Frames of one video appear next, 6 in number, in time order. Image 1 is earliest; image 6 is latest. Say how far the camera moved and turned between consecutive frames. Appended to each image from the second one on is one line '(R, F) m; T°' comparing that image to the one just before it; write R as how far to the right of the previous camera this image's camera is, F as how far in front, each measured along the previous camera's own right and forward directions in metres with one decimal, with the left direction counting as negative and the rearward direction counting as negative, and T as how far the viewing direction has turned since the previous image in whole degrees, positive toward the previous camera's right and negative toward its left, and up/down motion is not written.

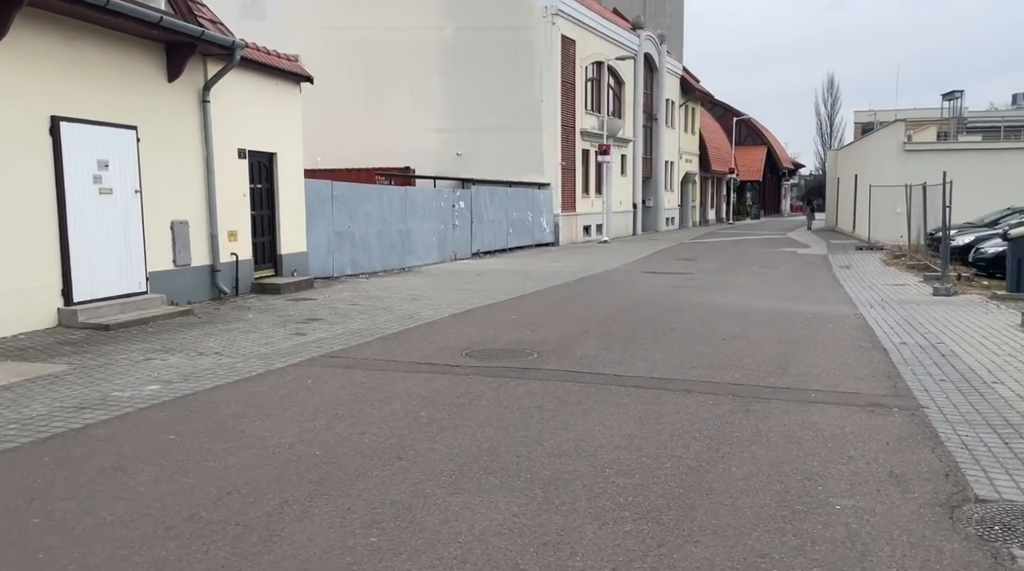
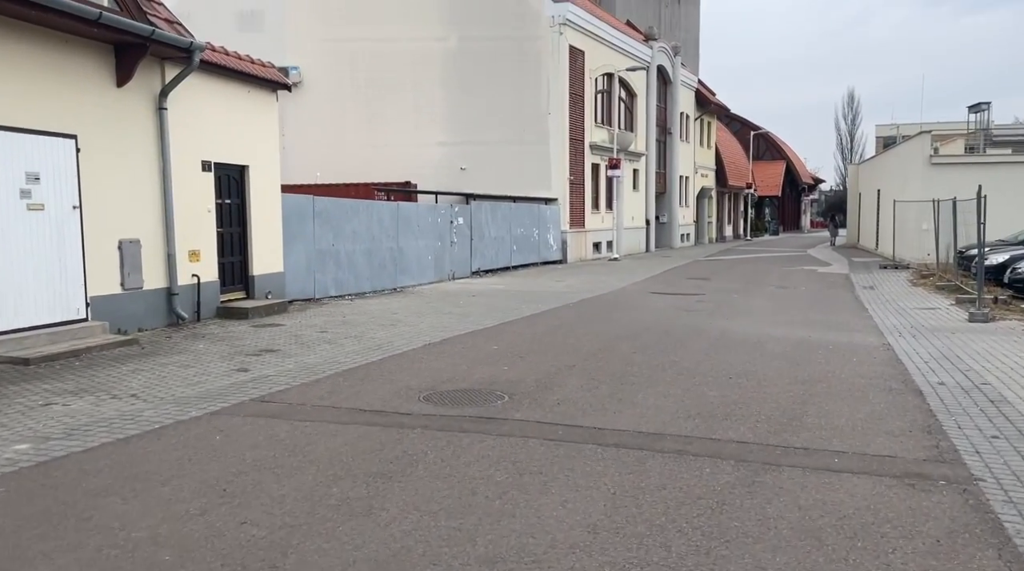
(+0.4, +1.3) m; -1°
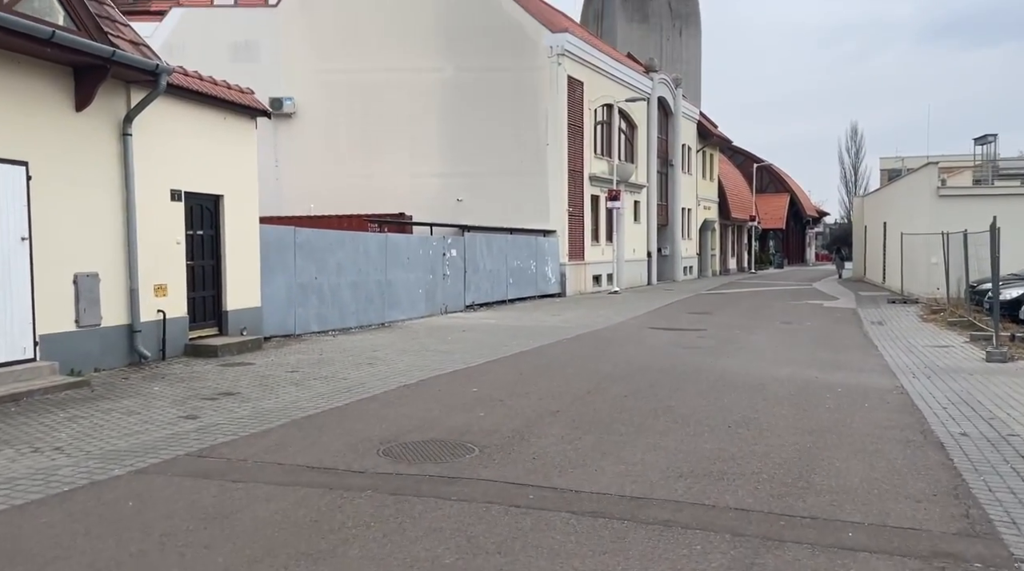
(+0.2, +0.8) m; 0°
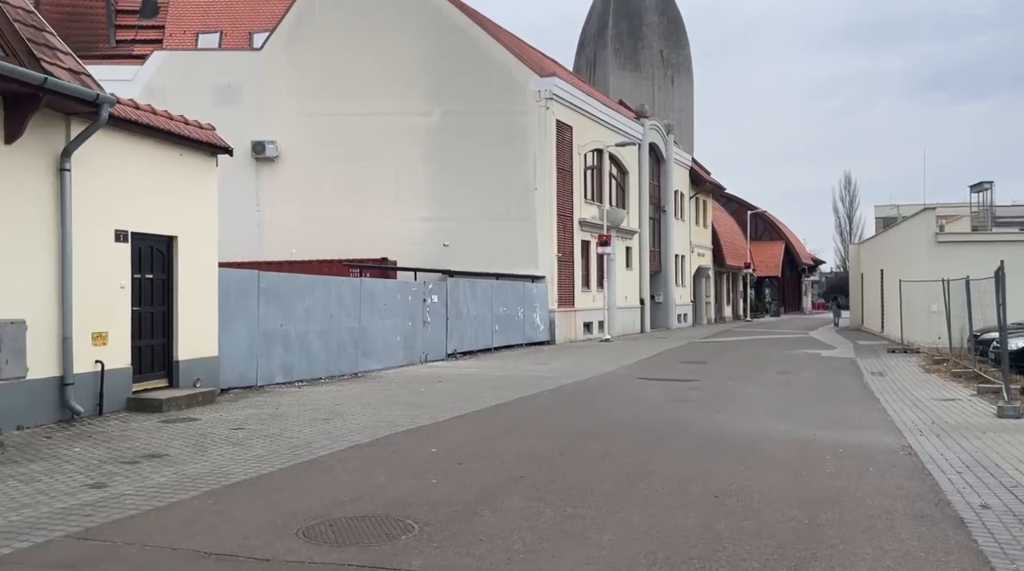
(+0.3, +0.9) m; 0°
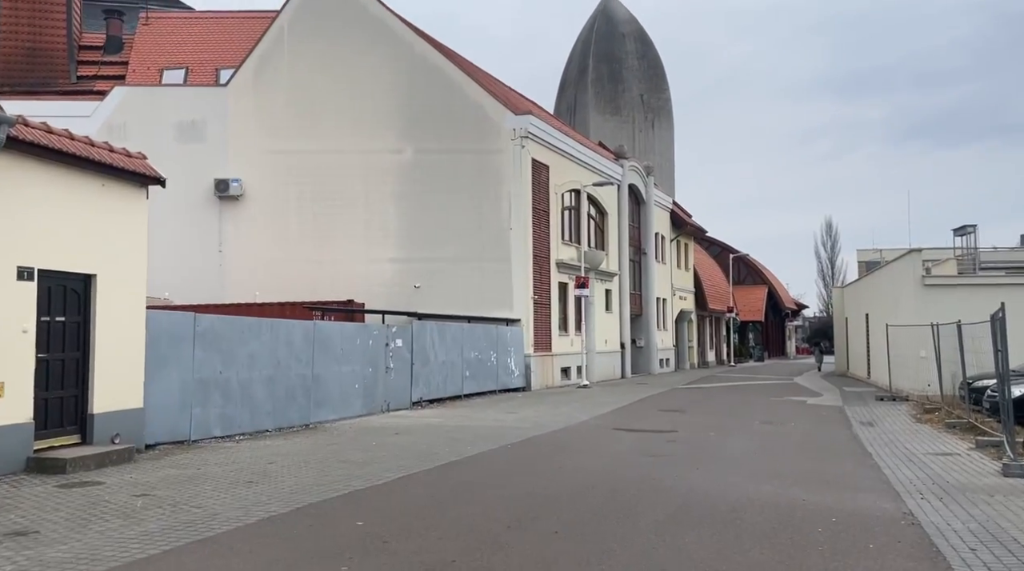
(+0.3, +1.2) m; +1°
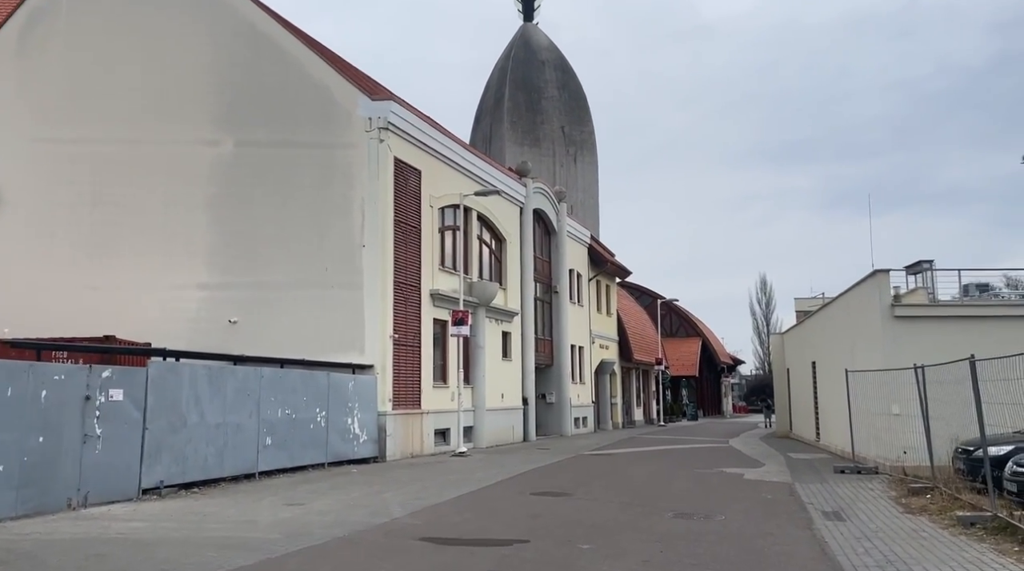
(+2.2, +6.9) m; +4°
